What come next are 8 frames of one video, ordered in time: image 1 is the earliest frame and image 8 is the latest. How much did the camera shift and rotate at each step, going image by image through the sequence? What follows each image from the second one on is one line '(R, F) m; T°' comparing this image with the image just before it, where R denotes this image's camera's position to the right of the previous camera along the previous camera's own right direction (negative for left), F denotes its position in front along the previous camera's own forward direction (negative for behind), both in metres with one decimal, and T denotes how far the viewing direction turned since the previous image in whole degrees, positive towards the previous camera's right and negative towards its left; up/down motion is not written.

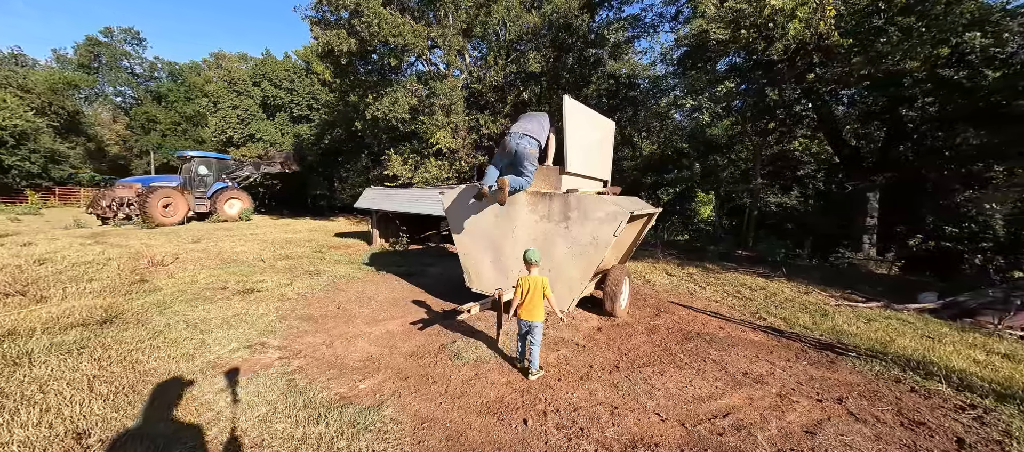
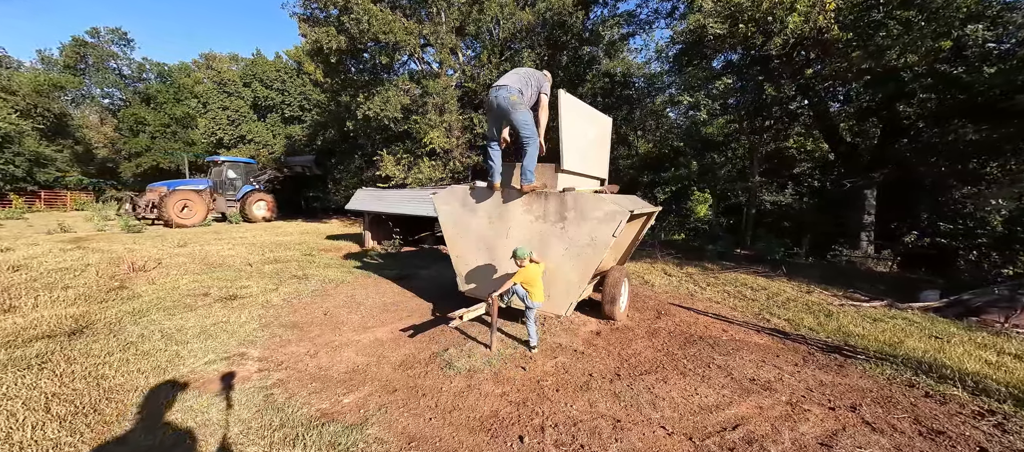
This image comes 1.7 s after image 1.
(0.0, +0.2) m; +1°
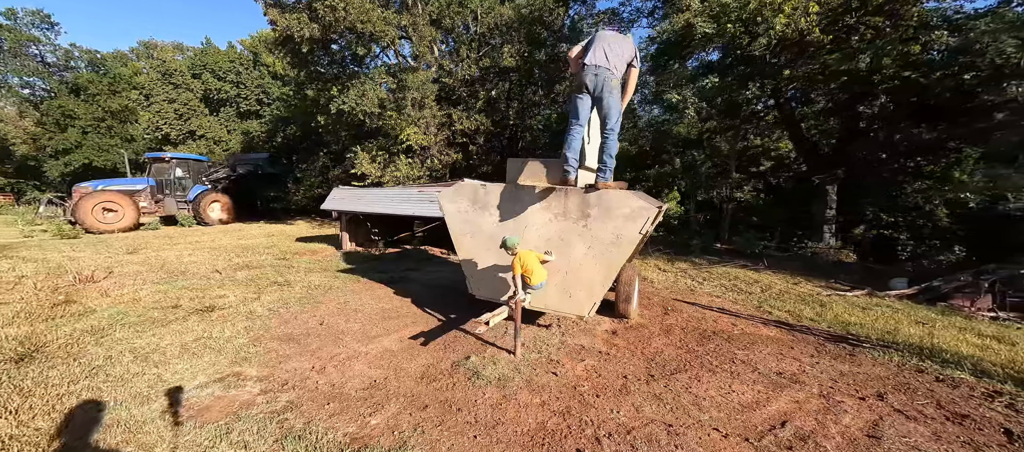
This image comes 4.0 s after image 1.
(-0.5, +0.2) m; +5°
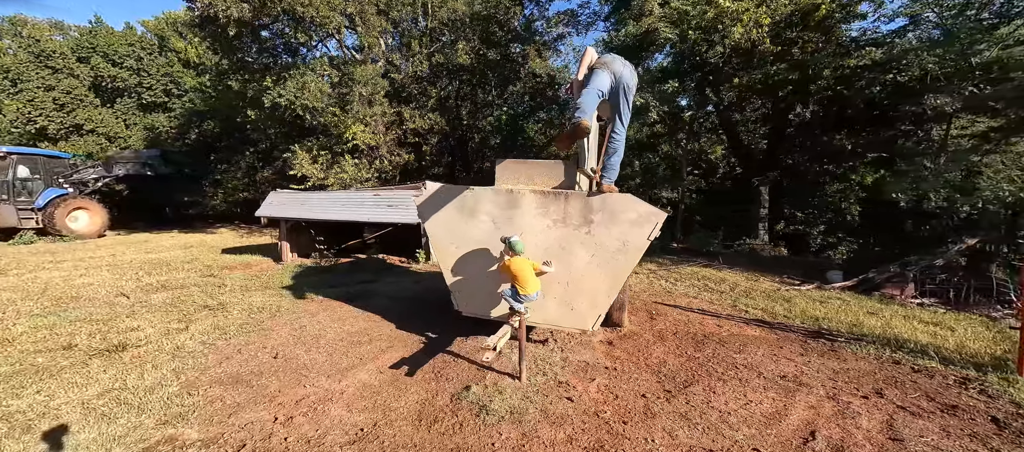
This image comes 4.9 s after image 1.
(-0.5, +0.4) m; +9°
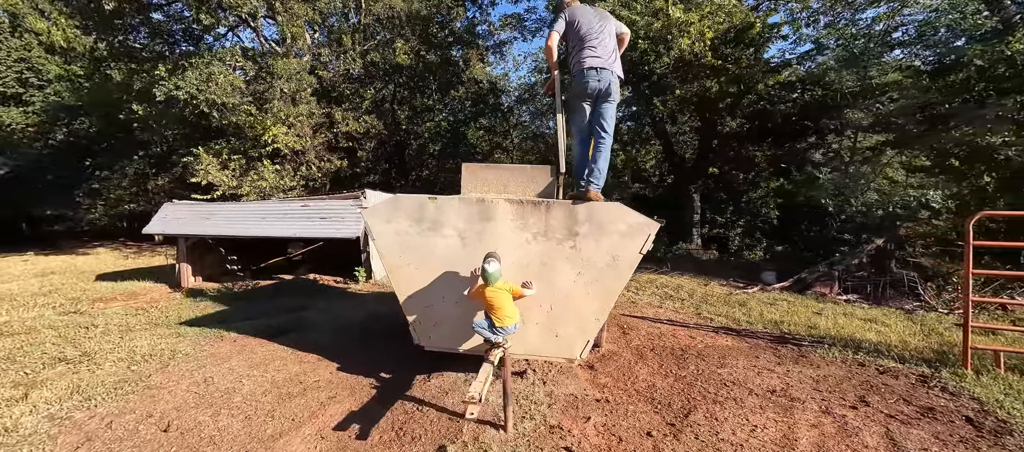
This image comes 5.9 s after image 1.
(-0.3, +0.5) m; +10°
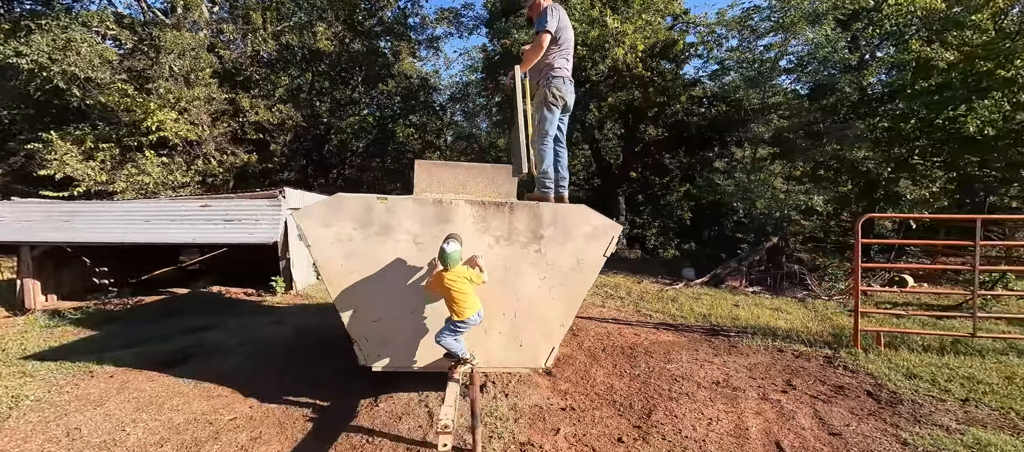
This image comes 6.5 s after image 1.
(-0.2, +0.2) m; +11°
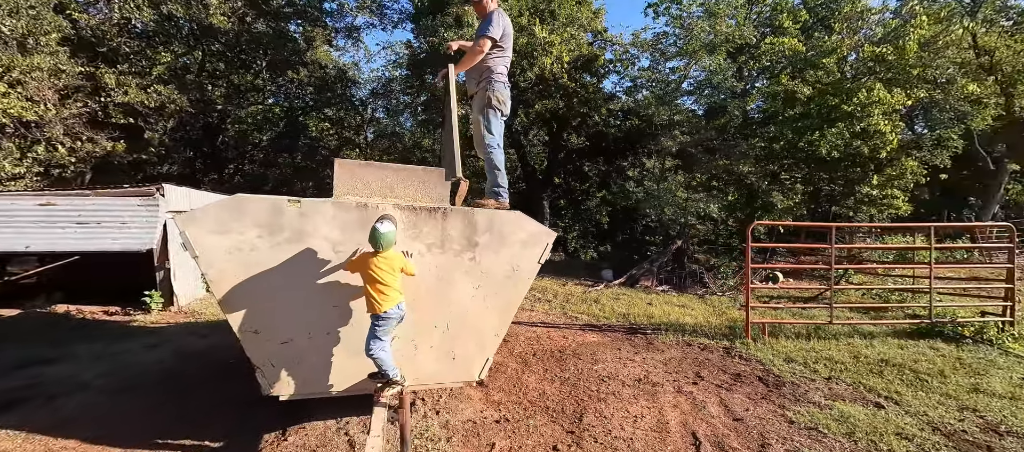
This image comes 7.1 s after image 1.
(0.0, +0.1) m; +12°
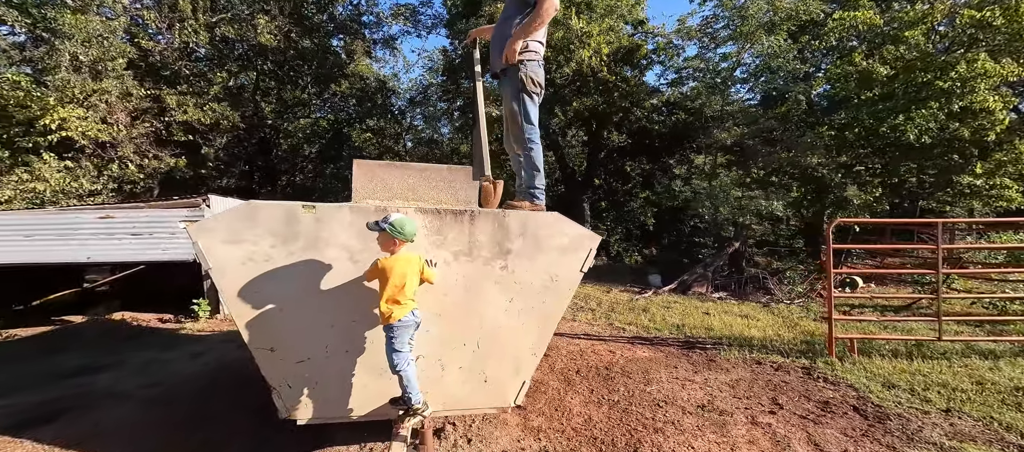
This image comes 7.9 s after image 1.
(0.0, +0.3) m; -6°
